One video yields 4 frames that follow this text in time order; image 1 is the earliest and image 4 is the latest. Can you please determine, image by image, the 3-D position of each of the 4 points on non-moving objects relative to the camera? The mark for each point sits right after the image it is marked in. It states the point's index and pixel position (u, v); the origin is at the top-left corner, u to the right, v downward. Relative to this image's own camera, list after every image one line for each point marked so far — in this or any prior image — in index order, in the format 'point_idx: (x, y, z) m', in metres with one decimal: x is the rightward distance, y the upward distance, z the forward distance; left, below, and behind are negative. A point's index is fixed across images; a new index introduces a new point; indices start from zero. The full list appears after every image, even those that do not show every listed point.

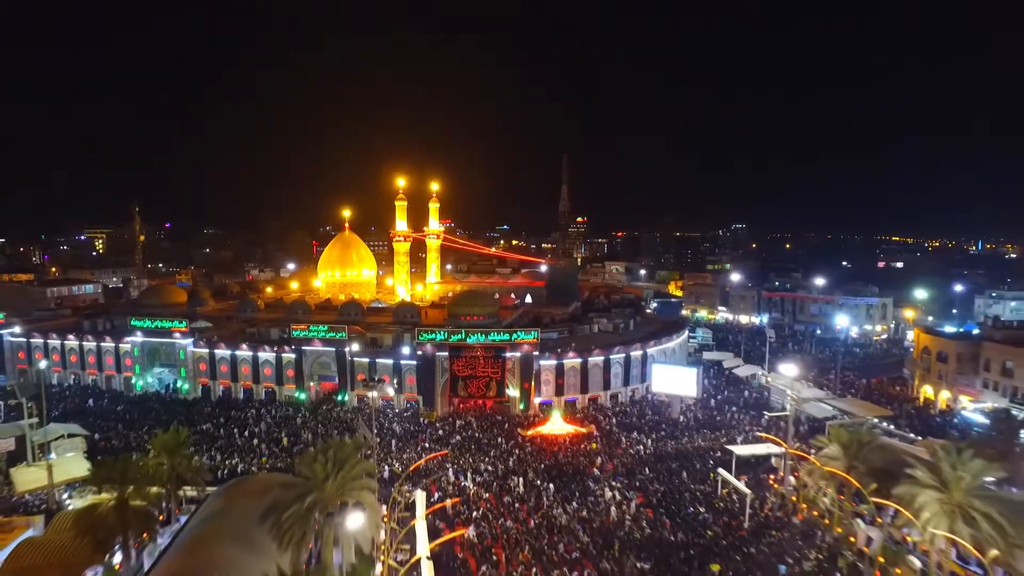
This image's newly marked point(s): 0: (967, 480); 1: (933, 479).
0: (+10.4, -4.4, +13.9) m
1: (+9.9, -4.5, +14.1) m
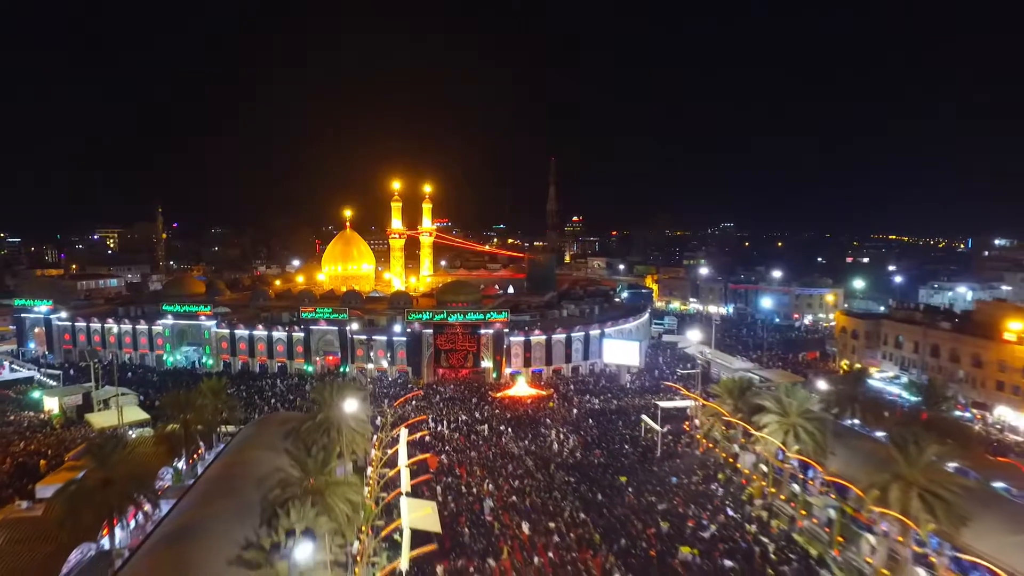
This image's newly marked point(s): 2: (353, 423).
0: (+9.0, -3.7, +19.0) m
1: (+8.5, -3.9, +19.2) m
2: (-4.8, -4.0, +18.0) m
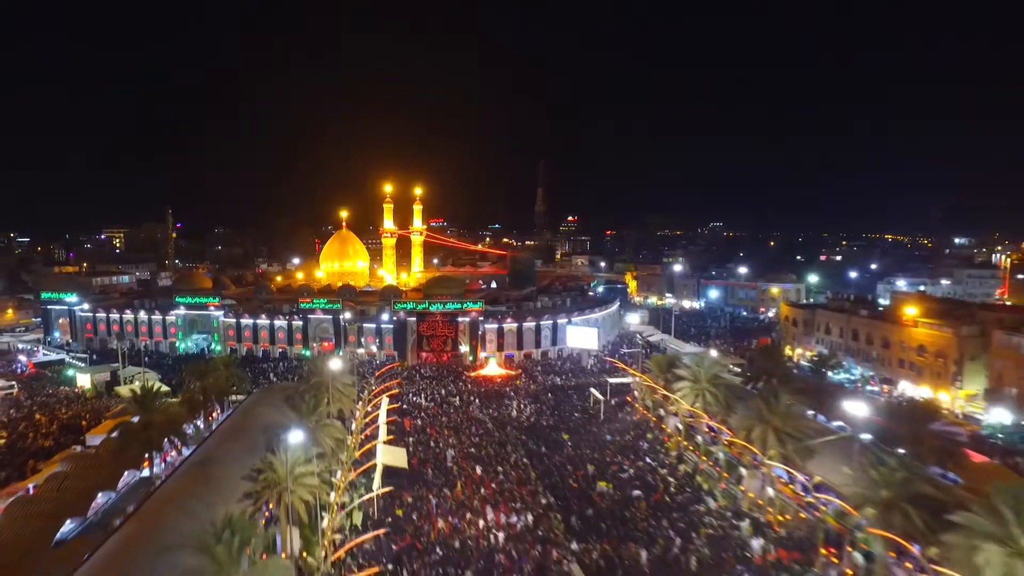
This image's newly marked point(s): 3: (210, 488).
0: (+7.5, -3.3, +23.1) m
1: (+6.9, -3.4, +23.3) m
2: (-6.3, -3.6, +22.1) m
3: (-7.7, -5.1, +15.4) m
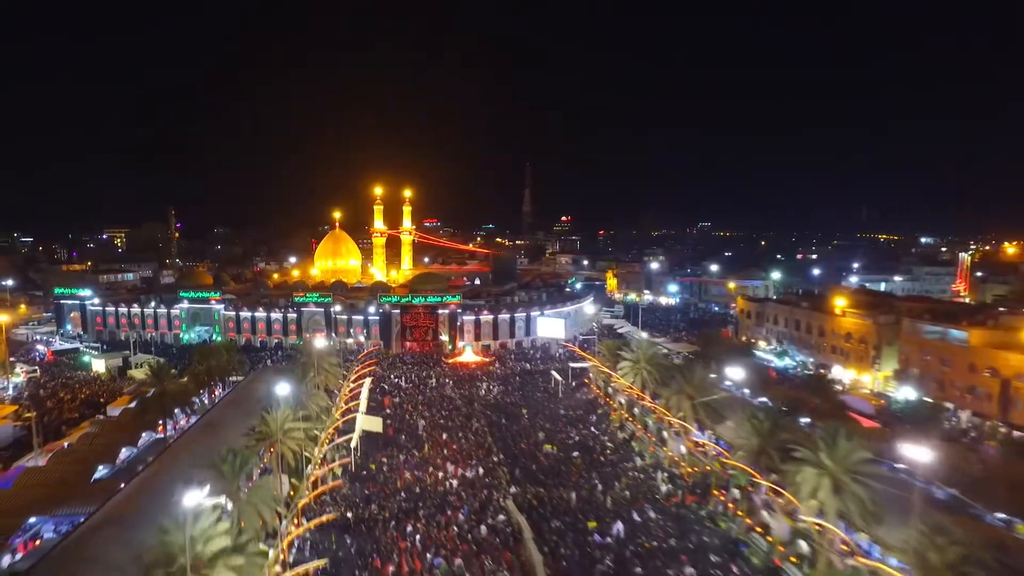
0: (+5.9, -2.9, +26.5) m
1: (+5.3, -3.1, +26.8) m
2: (-7.9, -3.3, +25.5) m
3: (-9.3, -4.8, +18.8) m
